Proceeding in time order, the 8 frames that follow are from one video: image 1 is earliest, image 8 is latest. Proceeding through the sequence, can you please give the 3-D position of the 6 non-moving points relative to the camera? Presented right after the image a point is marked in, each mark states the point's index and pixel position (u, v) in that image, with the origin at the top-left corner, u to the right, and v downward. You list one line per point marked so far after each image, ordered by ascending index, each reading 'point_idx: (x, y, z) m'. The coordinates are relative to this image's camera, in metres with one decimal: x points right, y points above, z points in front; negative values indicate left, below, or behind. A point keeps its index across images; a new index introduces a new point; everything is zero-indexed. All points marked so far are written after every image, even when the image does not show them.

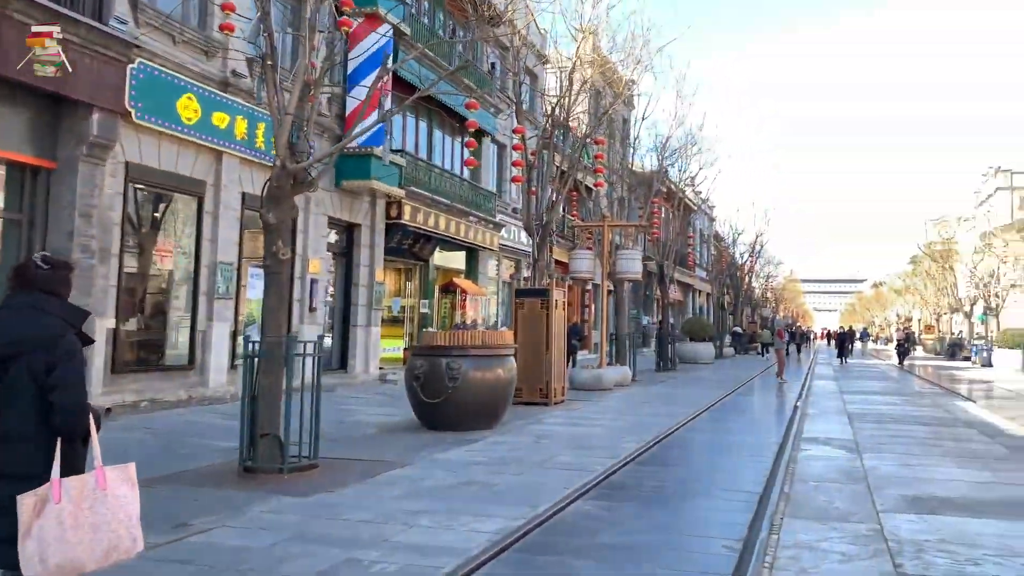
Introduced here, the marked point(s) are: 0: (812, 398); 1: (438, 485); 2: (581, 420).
0: (+5.7, -2.1, +15.1) m
1: (-0.7, -1.9, +7.8) m
2: (+1.0, -2.0, +12.1) m
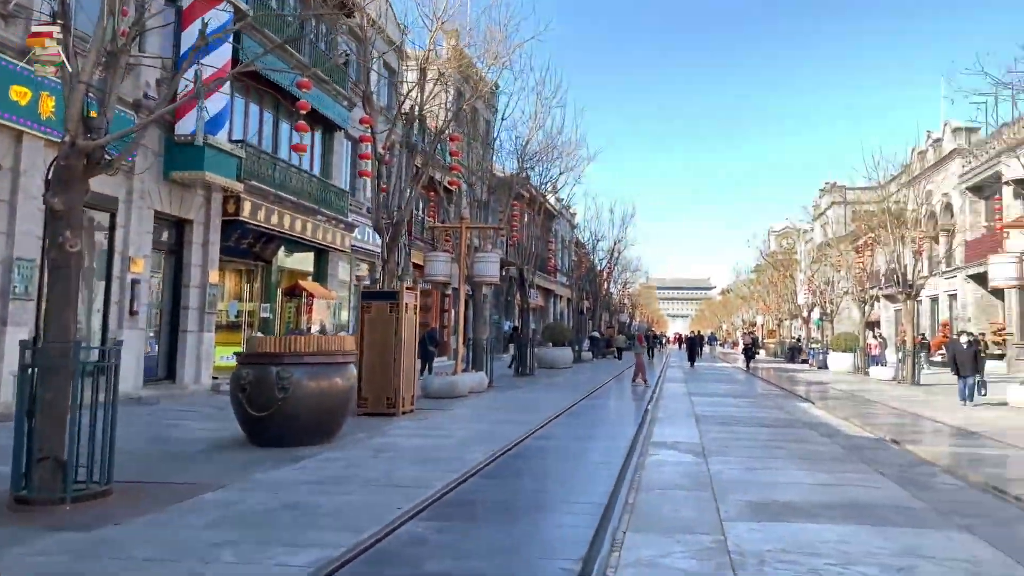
0: (+2.9, -2.2, +15.2) m
1: (-2.2, -1.9, +6.9) m
2: (-1.2, -2.1, +11.5) m
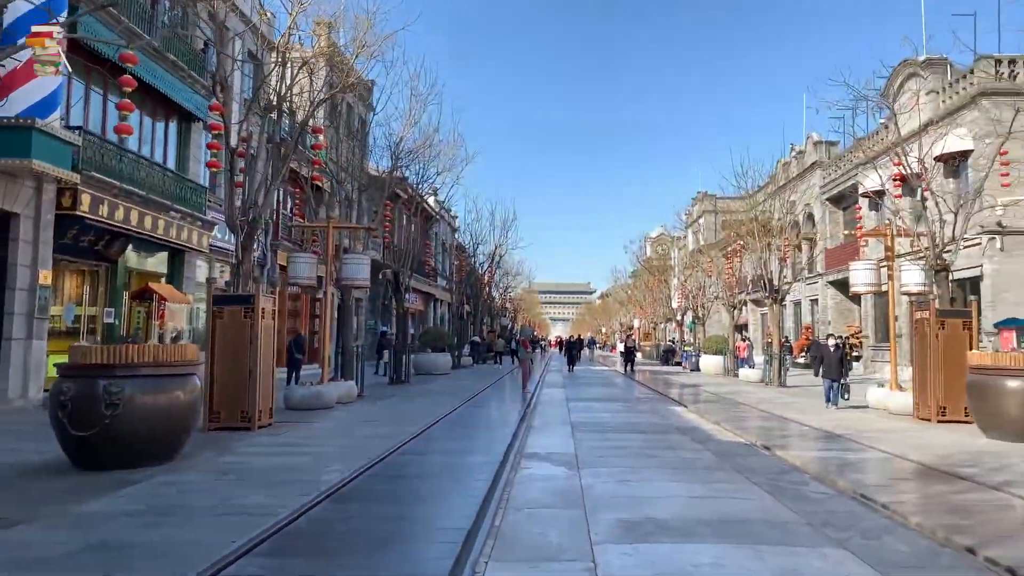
0: (+0.5, -2.3, +14.8) m
1: (-3.4, -1.9, +5.8) m
2: (-3.0, -2.1, +10.5) m
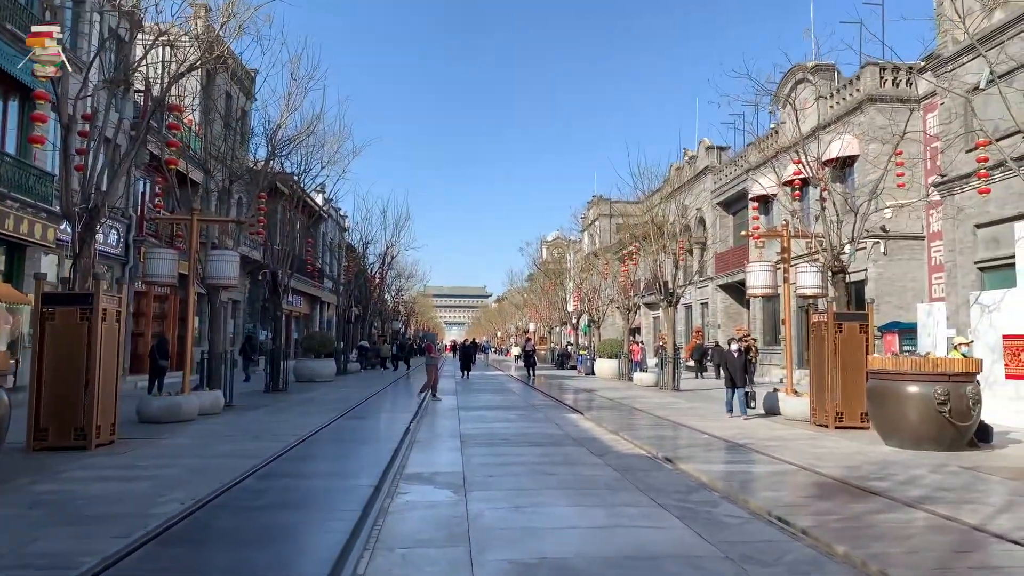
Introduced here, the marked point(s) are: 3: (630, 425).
0: (-1.5, -2.3, +13.6) m
1: (-4.1, -1.9, +4.2) m
2: (-4.4, -2.1, +8.9) m
3: (+2.0, -2.3, +13.2) m
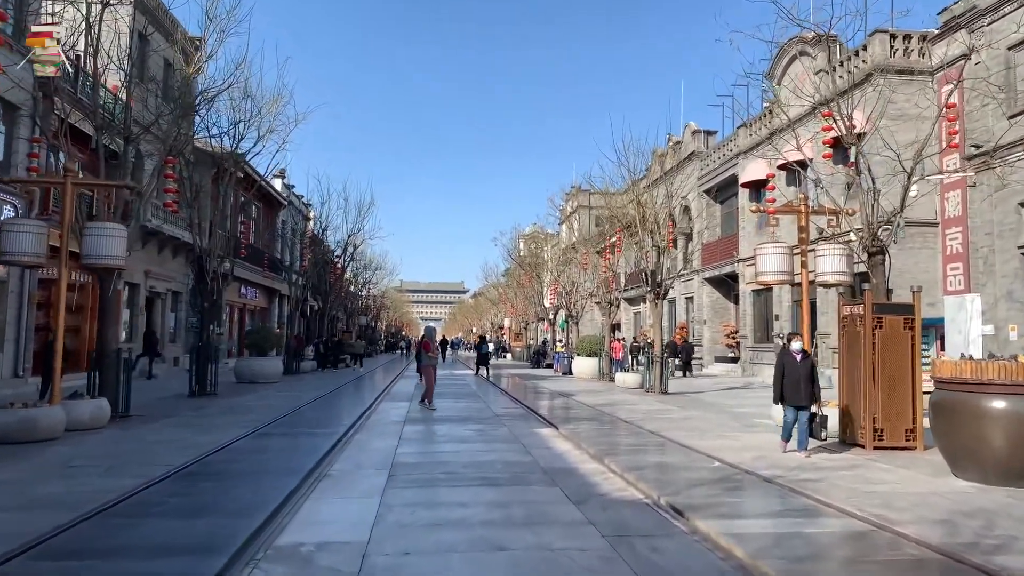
0: (-2.1, -2.1, +10.7) m
1: (-4.5, -1.7, +1.3) m
2: (-4.9, -1.8, +6.0) m
3: (+1.4, -2.1, +10.4) m
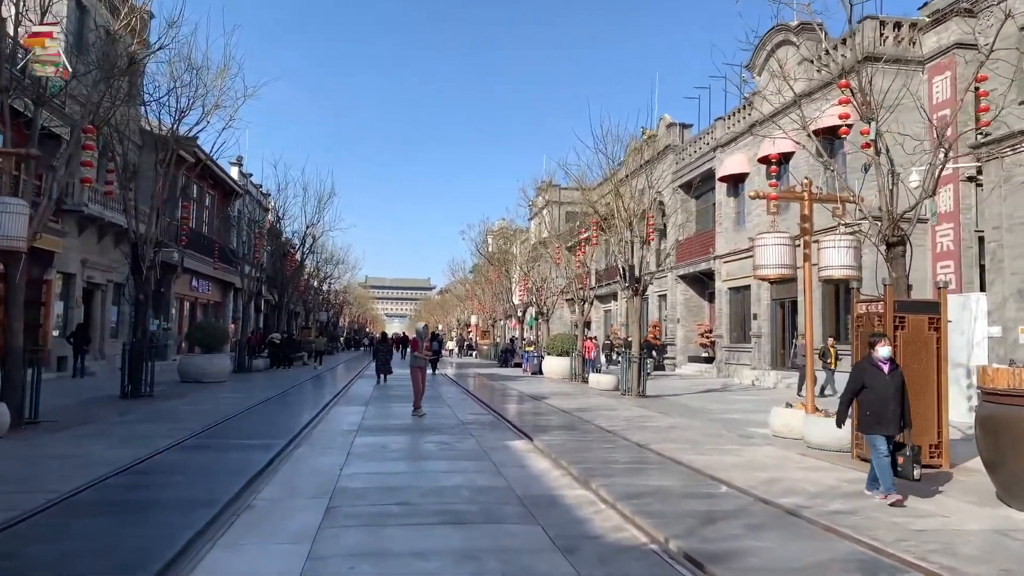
0: (-2.5, -1.9, +9.2) m
1: (-4.4, -1.6, -0.4) m
2: (-5.0, -1.7, +4.2) m
3: (+1.0, -2.0, +9.0) m
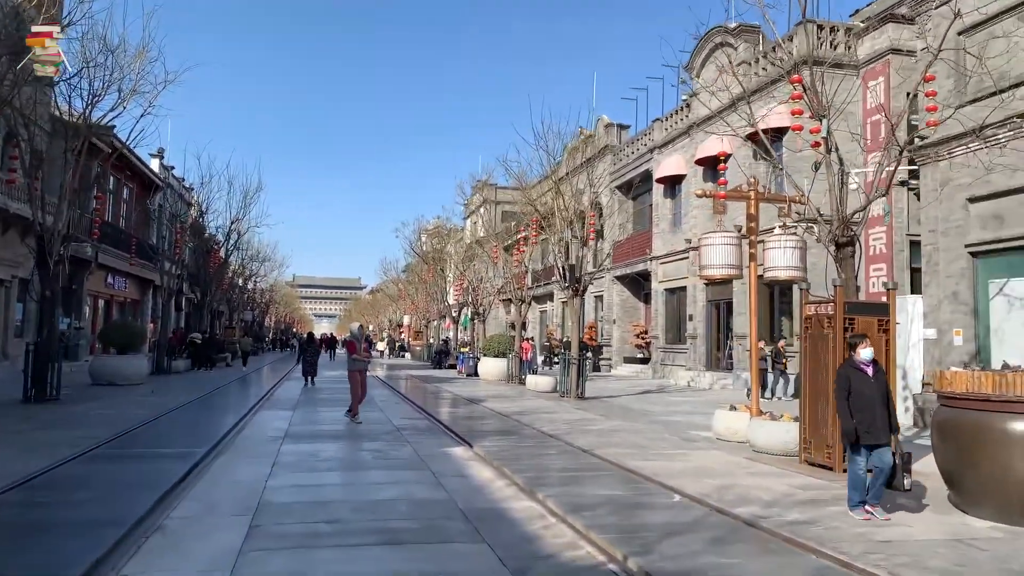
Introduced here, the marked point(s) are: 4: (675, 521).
0: (-3.1, -1.9, +8.4) m
1: (-4.3, -1.5, -1.3) m
2: (-5.3, -1.6, +3.3) m
3: (+0.4, -2.0, +8.5) m
4: (+1.3, -1.8, +6.3) m
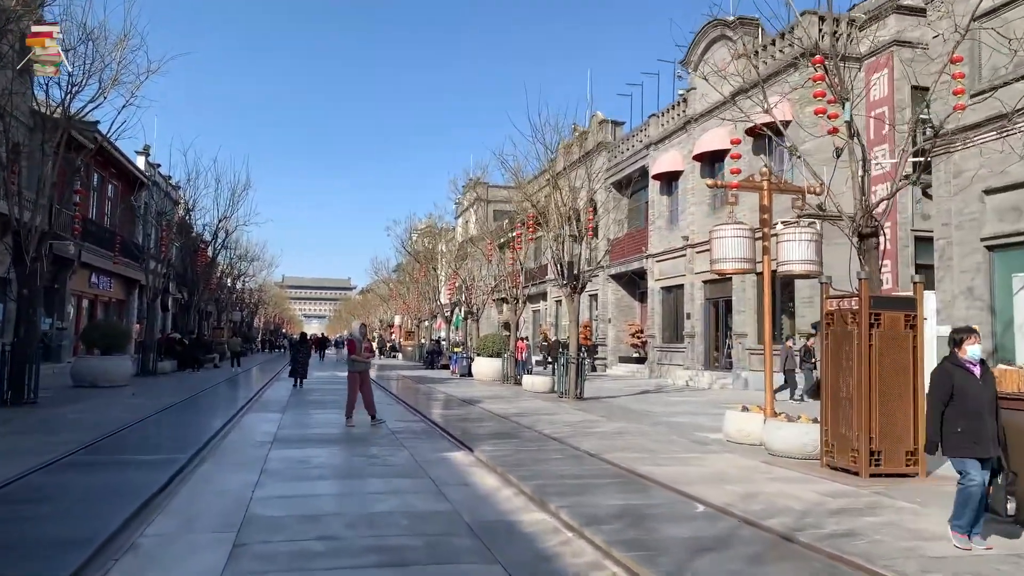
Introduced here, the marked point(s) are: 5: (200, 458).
0: (-3.1, -1.8, +7.8) m
1: (-4.1, -1.4, -2.0) m
2: (-5.1, -1.6, +2.6) m
3: (+0.4, -1.9, +7.9) m
4: (+1.4, -1.8, +5.7) m
5: (-3.6, -1.9, +9.2) m
